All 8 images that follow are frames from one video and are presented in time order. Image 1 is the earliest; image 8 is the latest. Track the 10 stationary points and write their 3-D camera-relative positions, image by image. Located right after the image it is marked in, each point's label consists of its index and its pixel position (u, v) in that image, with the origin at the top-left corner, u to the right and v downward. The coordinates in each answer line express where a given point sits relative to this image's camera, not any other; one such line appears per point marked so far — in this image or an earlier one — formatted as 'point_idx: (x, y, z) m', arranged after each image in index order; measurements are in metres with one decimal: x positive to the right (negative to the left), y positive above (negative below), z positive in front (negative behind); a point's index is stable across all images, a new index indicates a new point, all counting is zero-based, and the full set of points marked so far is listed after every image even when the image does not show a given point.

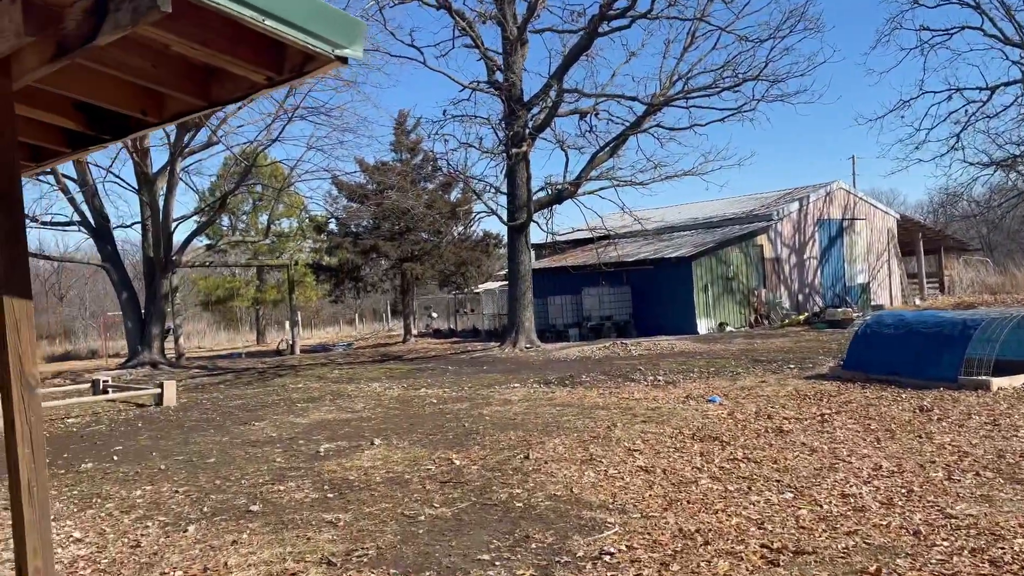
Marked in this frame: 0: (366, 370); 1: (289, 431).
0: (-3.2, -1.8, +17.6) m
1: (-2.5, -1.6, +9.0) m
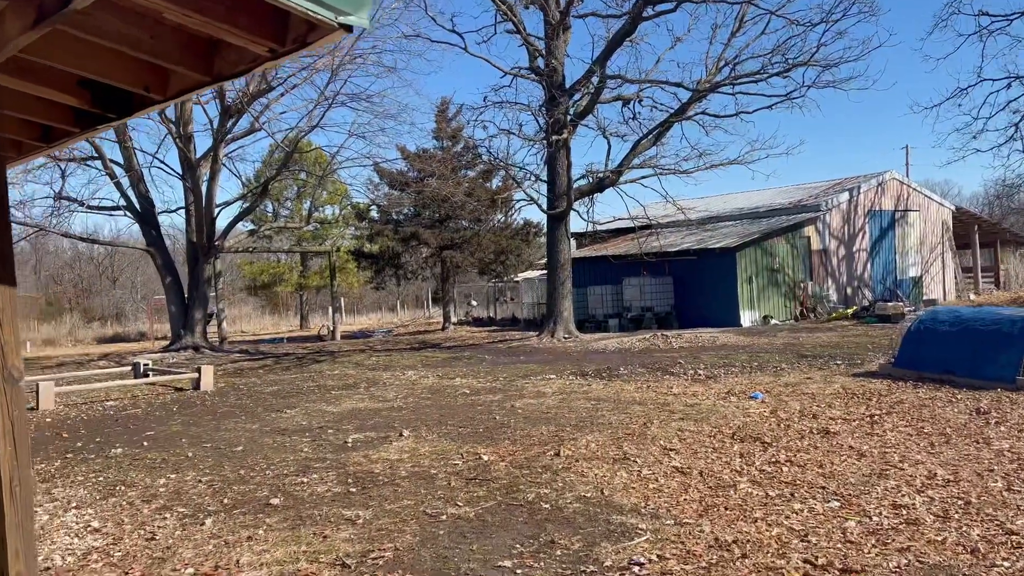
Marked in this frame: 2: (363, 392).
0: (-2.3, -1.5, +17.5) m
1: (-2.1, -1.4, +8.9) m
2: (-2.0, -1.4, +11.3) m
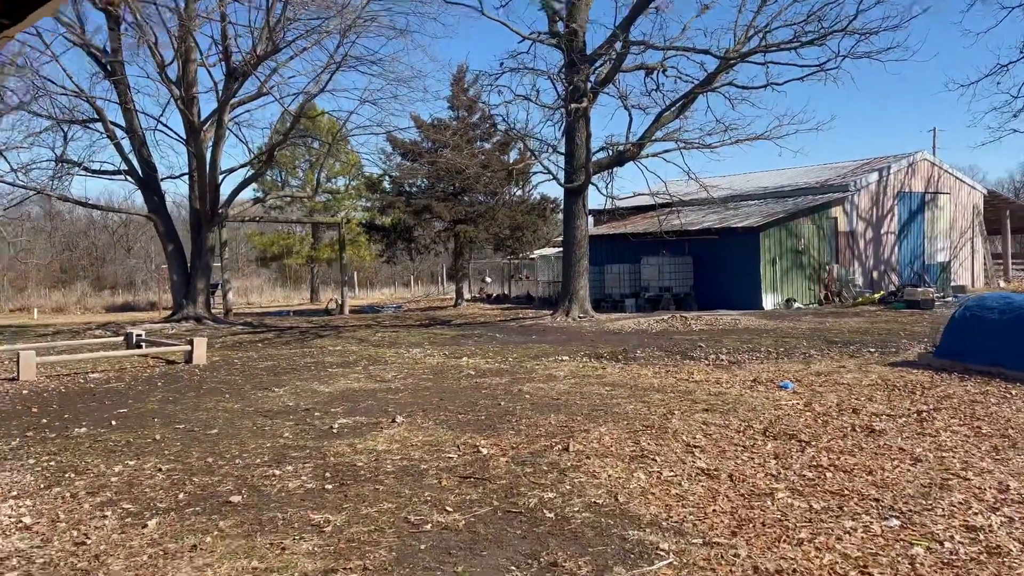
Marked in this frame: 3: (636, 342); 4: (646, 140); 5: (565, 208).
0: (-2.1, -1.0, +16.8) m
1: (-2.0, -1.1, +8.2) m
2: (-1.9, -1.1, +10.6) m
3: (+2.1, -0.9, +13.6) m
4: (+3.2, +3.5, +19.2) m
5: (+1.2, +1.8, +19.0) m
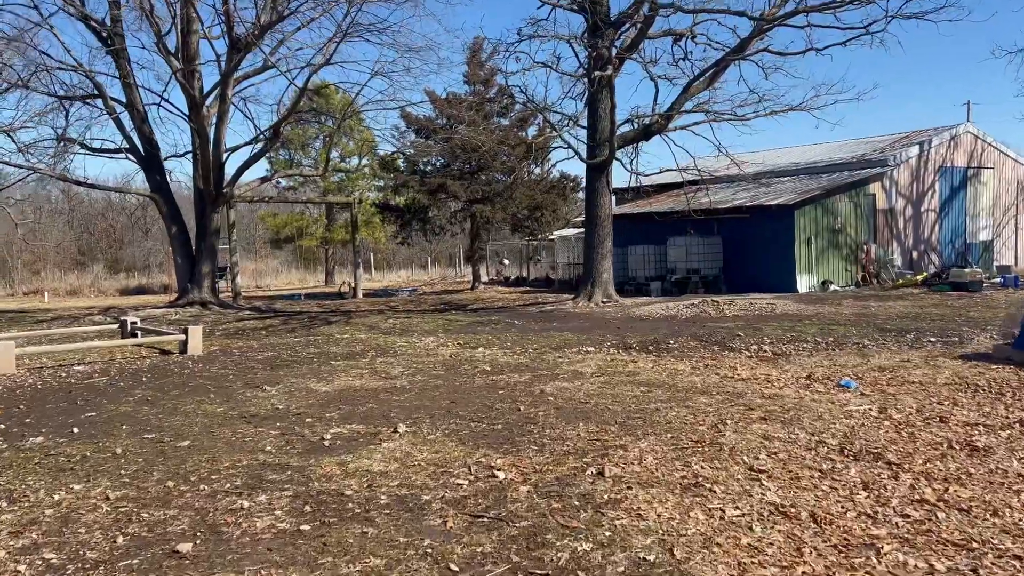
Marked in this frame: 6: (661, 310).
0: (-1.8, -0.6, +15.8) m
1: (-1.9, -1.0, +7.2) m
2: (-1.7, -0.9, +9.6) m
3: (+2.4, -0.6, +12.5) m
4: (+3.6, +3.9, +18.0) m
5: (+1.6, +2.2, +17.8) m
6: (+2.9, -0.4, +16.0) m
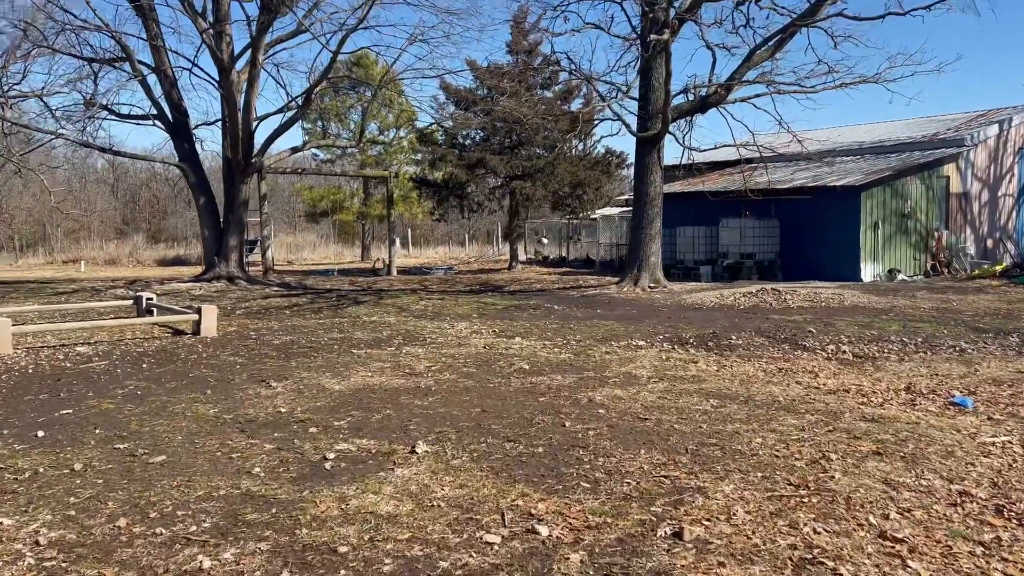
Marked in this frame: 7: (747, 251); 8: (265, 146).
0: (-1.0, -0.3, +14.7) m
1: (-1.5, -0.9, +6.1) m
2: (-1.2, -0.7, +8.5) m
3: (+2.9, -0.5, +11.2) m
4: (+4.5, +4.2, +16.5) m
5: (+2.5, +2.6, +16.5) m
6: (+3.6, -0.2, +14.6) m
7: (+5.7, +0.9, +19.7) m
8: (-5.8, +3.4, +19.3) m
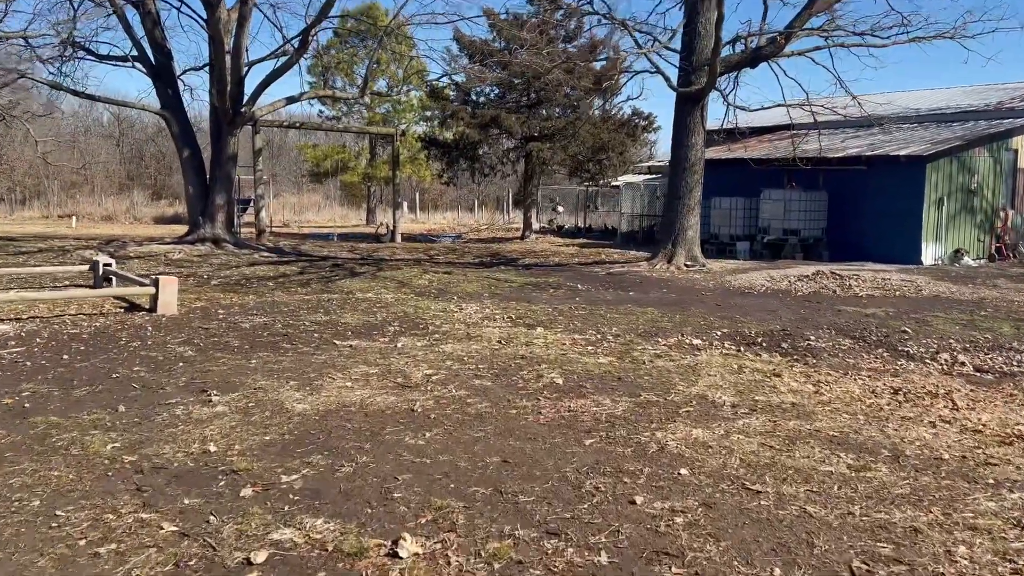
0: (-0.7, +0.1, +12.8) m
1: (-1.4, -0.8, +4.2) m
2: (-1.0, -0.5, +6.6) m
3: (+3.2, -0.3, +9.3) m
4: (+4.9, +4.5, +14.4) m
5: (+2.9, +2.9, +14.4) m
6: (+3.9, +0.1, +12.7) m
7: (+6.1, +1.3, +17.7) m
8: (-5.4, +4.1, +17.2) m
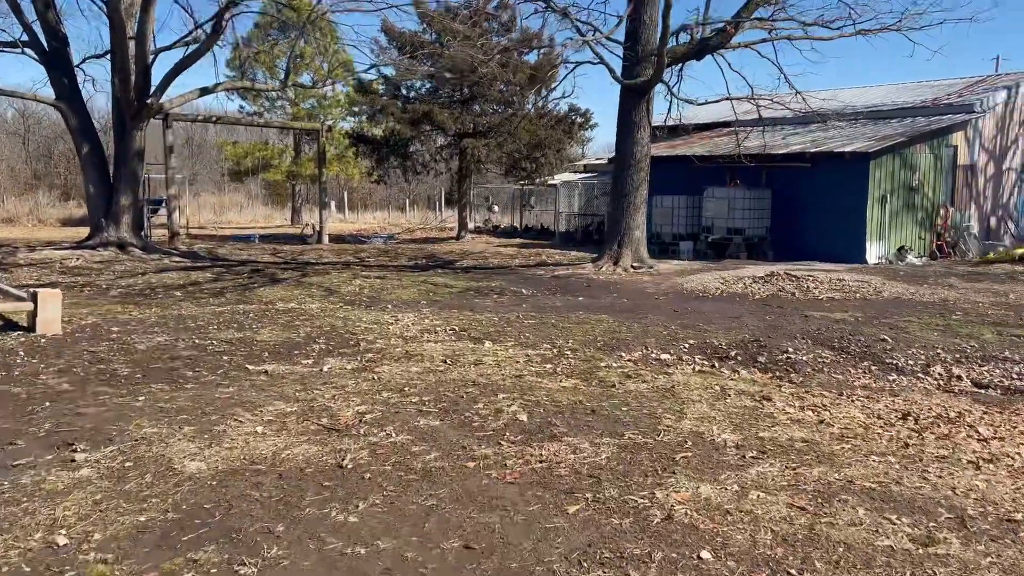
0: (-1.6, 0.0, +11.7) m
1: (-1.5, -0.9, +3.1) m
2: (-1.4, -0.6, +5.5) m
3: (+2.6, -0.4, +8.5) m
4: (+3.8, +4.5, +13.7) m
5: (+1.8, +2.9, +13.6) m
6: (+3.0, +0.1, +12.0) m
7: (+4.7, +1.3, +17.2) m
8: (-6.7, +3.9, +15.7) m
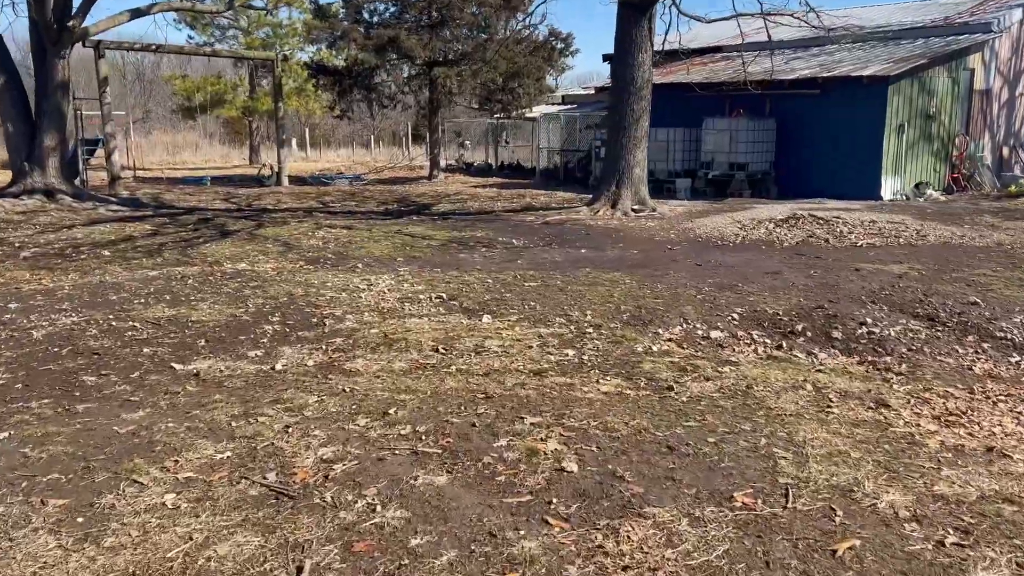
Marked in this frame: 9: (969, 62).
0: (-1.8, +0.6, +10.0) m
1: (-1.3, -1.0, +1.6) m
2: (-1.3, -0.5, +3.9) m
3: (+2.6, +0.1, +7.1) m
4: (+3.5, +5.3, +11.9) m
5: (+1.6, +3.7, +11.9) m
6: (+2.9, +0.8, +10.5) m
7: (+4.3, +2.5, +15.6) m
8: (-7.0, +4.7, +13.6) m
9: (+9.2, +4.5, +16.3) m
